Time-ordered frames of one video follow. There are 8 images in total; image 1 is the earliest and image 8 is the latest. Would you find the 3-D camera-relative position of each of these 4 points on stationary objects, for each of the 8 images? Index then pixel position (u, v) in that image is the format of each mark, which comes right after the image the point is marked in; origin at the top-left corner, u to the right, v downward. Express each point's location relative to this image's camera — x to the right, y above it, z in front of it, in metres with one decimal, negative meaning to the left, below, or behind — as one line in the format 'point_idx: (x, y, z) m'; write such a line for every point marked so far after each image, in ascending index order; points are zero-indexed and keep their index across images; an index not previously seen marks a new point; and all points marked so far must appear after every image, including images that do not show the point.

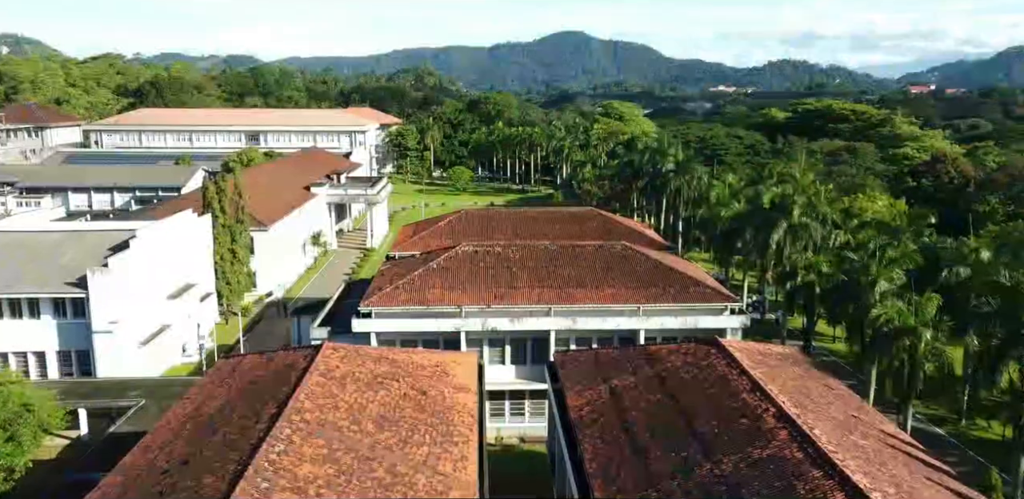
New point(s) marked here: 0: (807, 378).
0: (+7.7, -3.4, +20.5) m
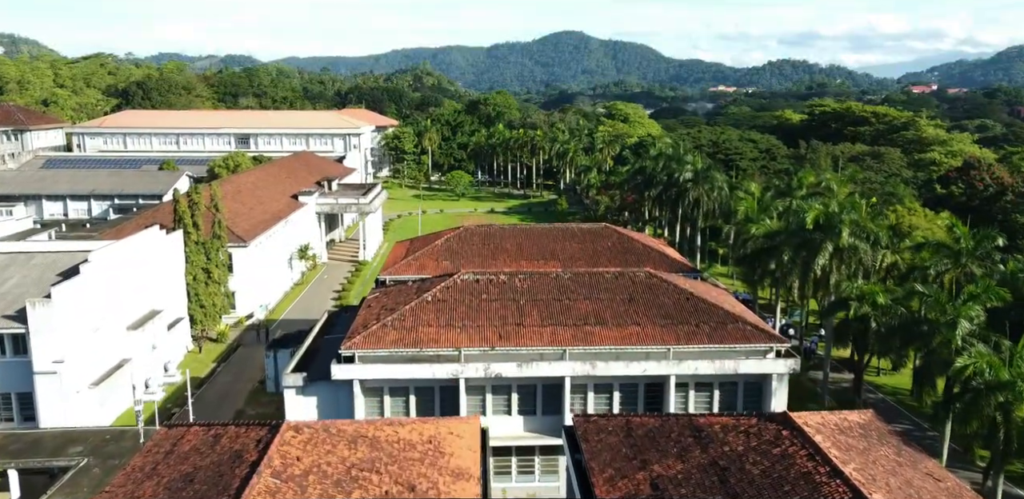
0: (+7.9, -4.4, +16.0) m
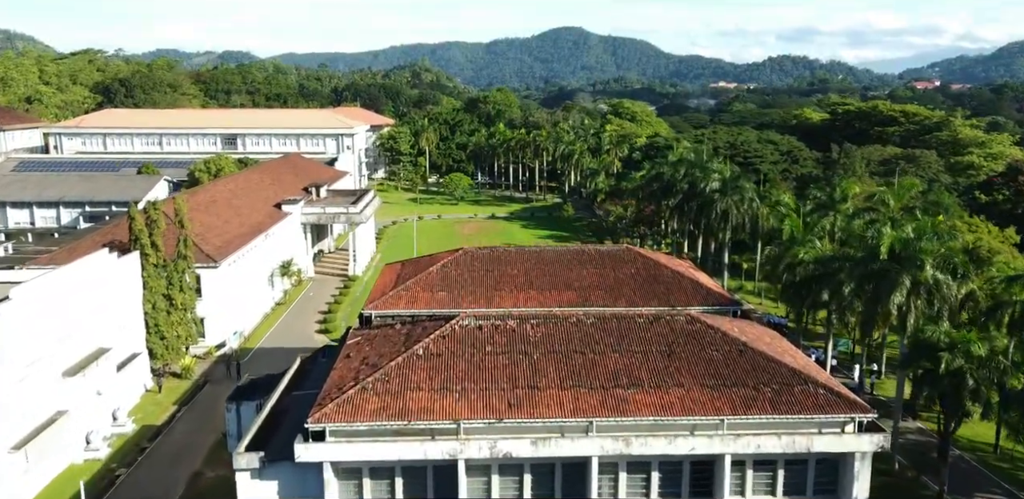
0: (+8.3, -5.6, +10.6) m
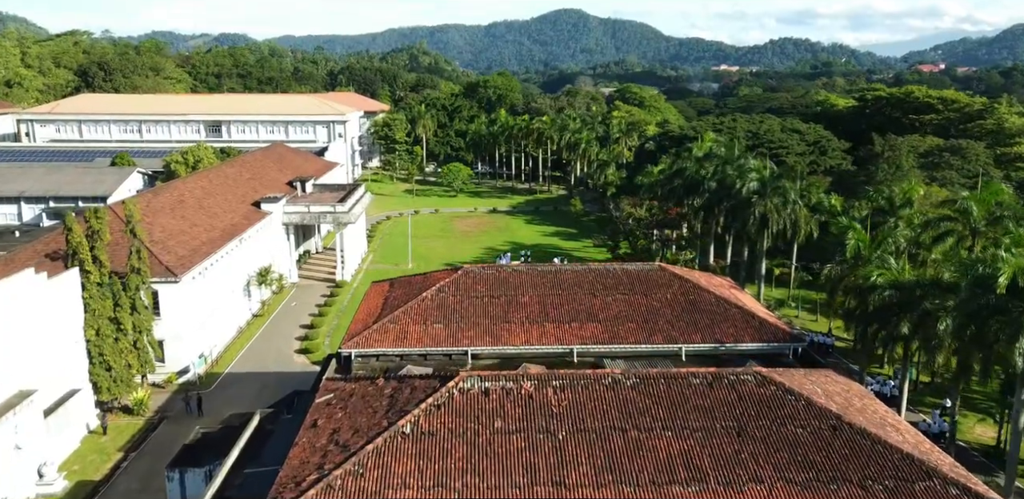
0: (+8.6, -6.7, +5.2) m
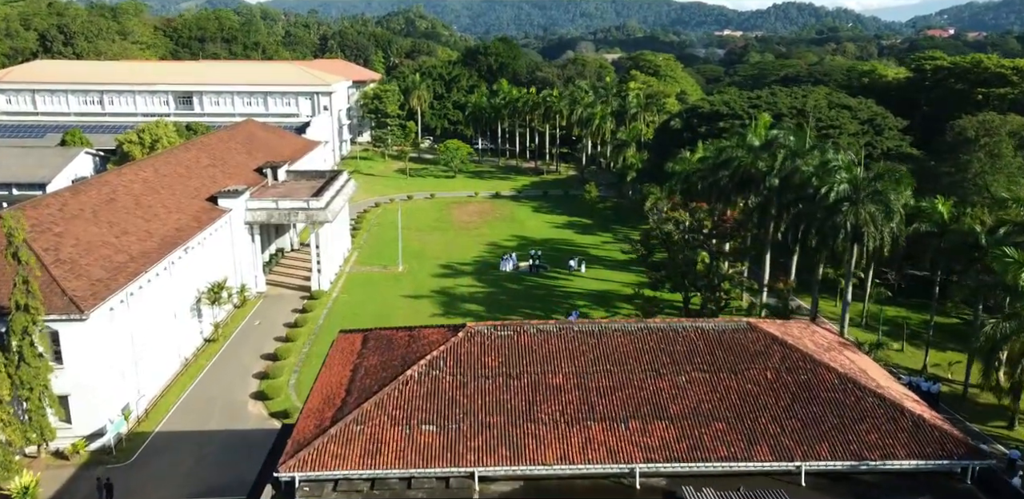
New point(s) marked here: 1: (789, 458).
0: (+9.3, -8.9, -3.2) m
1: (+5.7, -4.2, +16.1) m
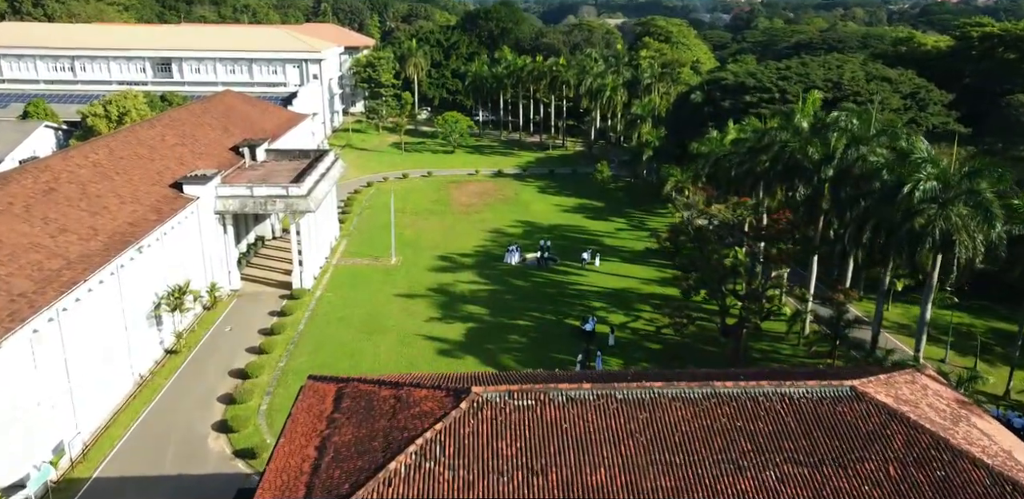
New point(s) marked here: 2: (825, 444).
0: (+9.7, -10.5, -8.0) m
1: (+6.1, -5.1, +11.1) m
2: (+5.3, -3.3, +13.4) m
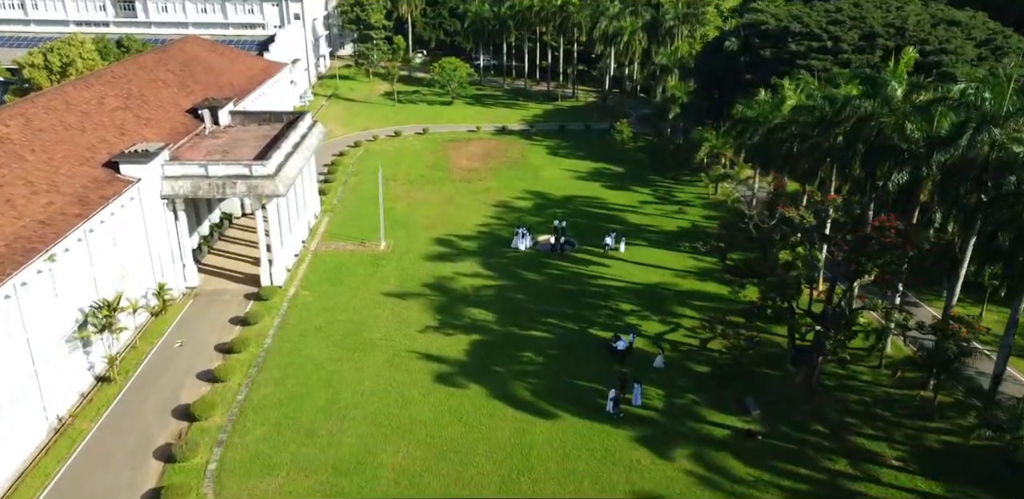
0: (+10.3, -13.8, -13.7) m
1: (+6.6, -6.9, +4.9) m
2: (+5.8, -4.9, +7.0) m
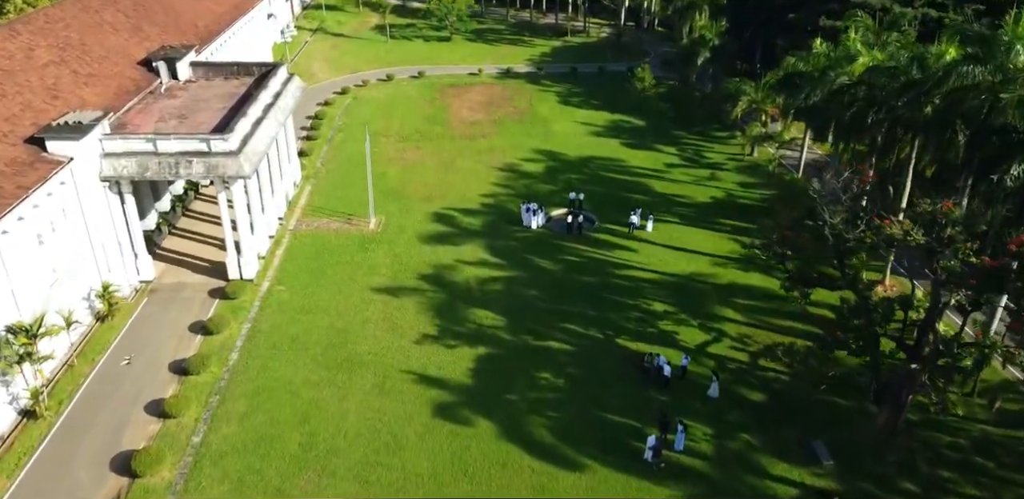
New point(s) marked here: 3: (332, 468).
0: (+10.8, -17.9, -17.2) m
1: (+7.1, -9.1, +0.6) m
2: (+6.3, -6.9, +2.5) m
3: (-4.5, -5.5, +20.0) m
